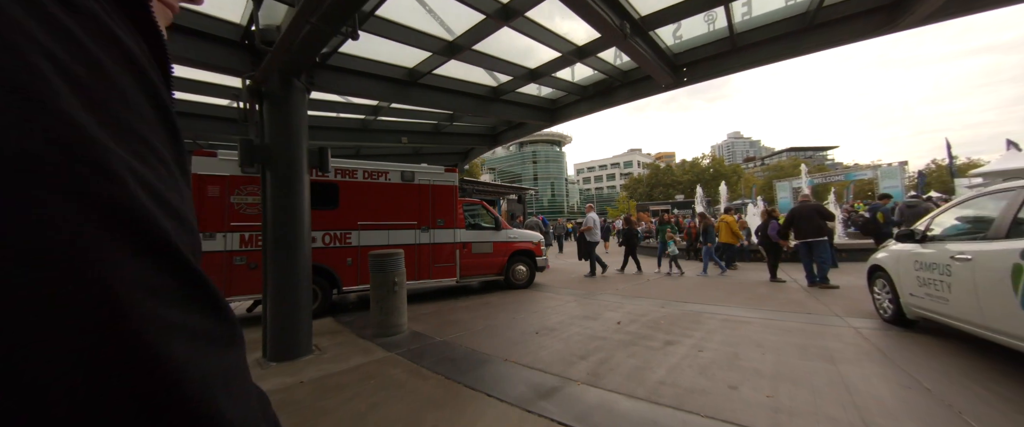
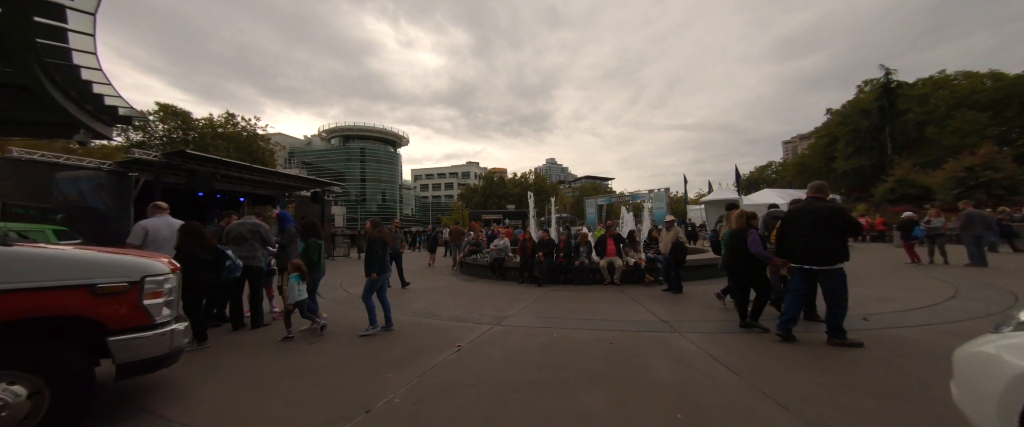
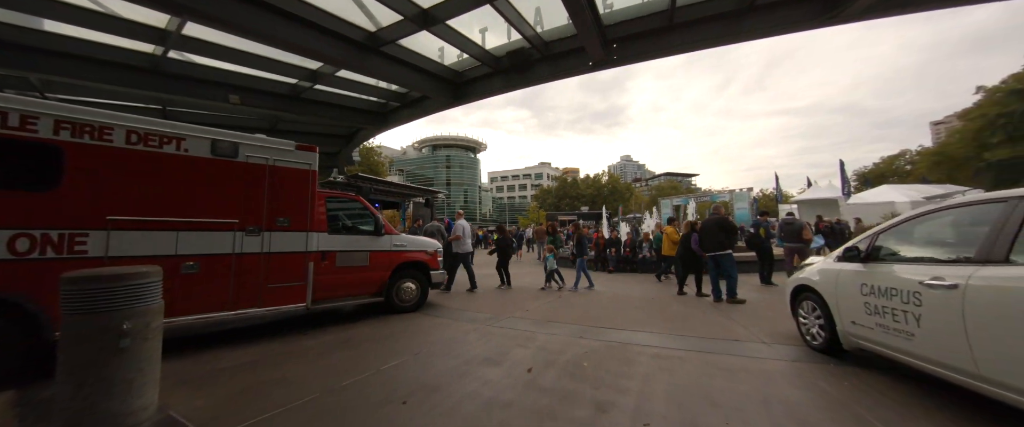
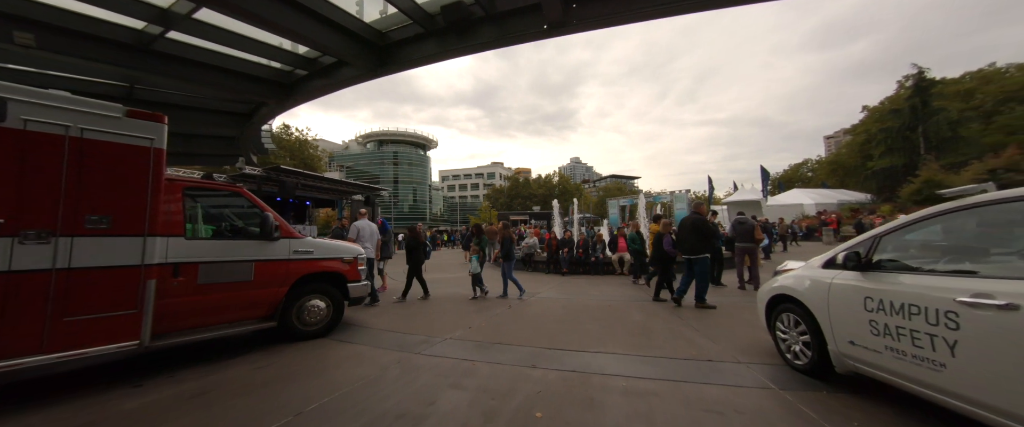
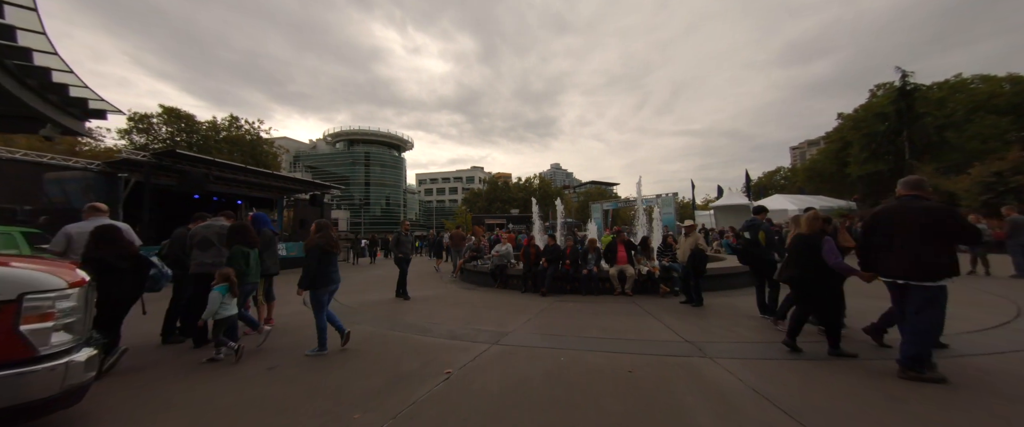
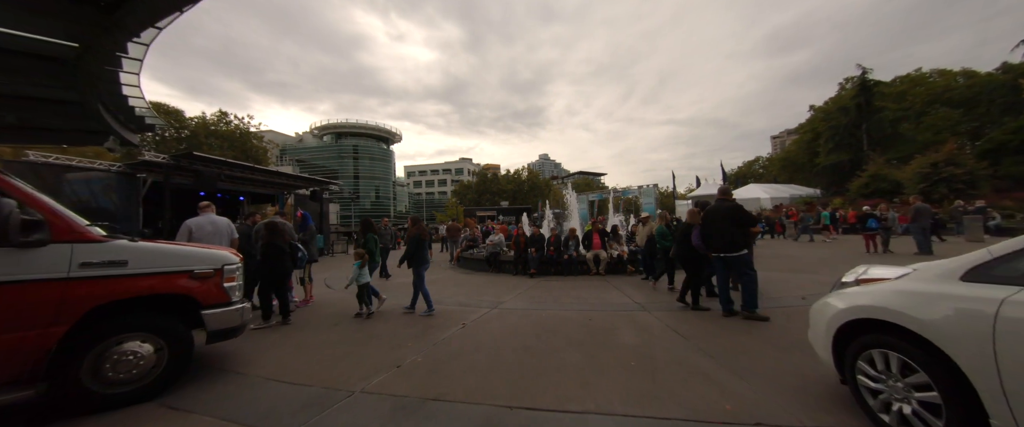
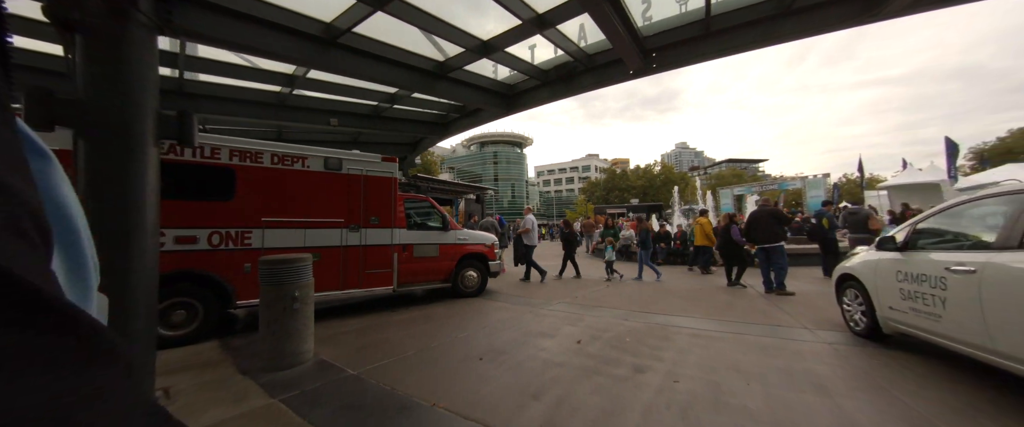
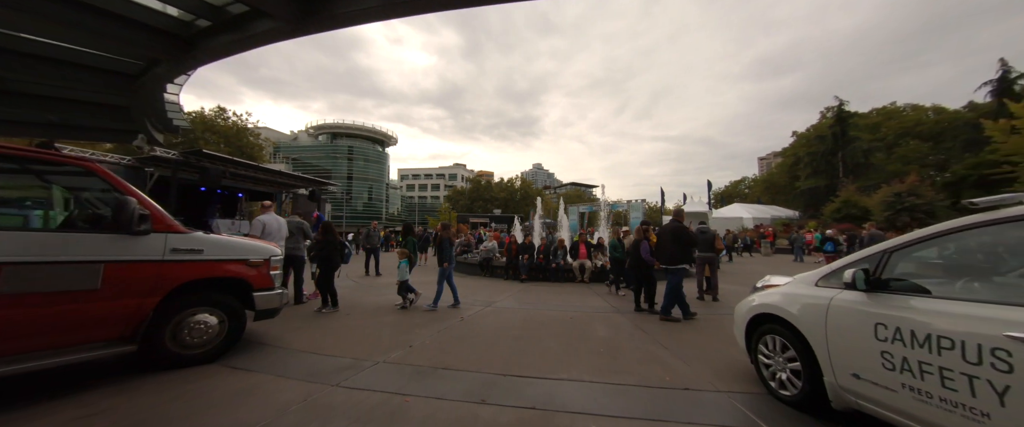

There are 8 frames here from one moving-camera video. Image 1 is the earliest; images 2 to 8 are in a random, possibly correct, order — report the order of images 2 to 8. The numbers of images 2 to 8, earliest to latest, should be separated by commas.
7, 3, 4, 8, 6, 2, 5
